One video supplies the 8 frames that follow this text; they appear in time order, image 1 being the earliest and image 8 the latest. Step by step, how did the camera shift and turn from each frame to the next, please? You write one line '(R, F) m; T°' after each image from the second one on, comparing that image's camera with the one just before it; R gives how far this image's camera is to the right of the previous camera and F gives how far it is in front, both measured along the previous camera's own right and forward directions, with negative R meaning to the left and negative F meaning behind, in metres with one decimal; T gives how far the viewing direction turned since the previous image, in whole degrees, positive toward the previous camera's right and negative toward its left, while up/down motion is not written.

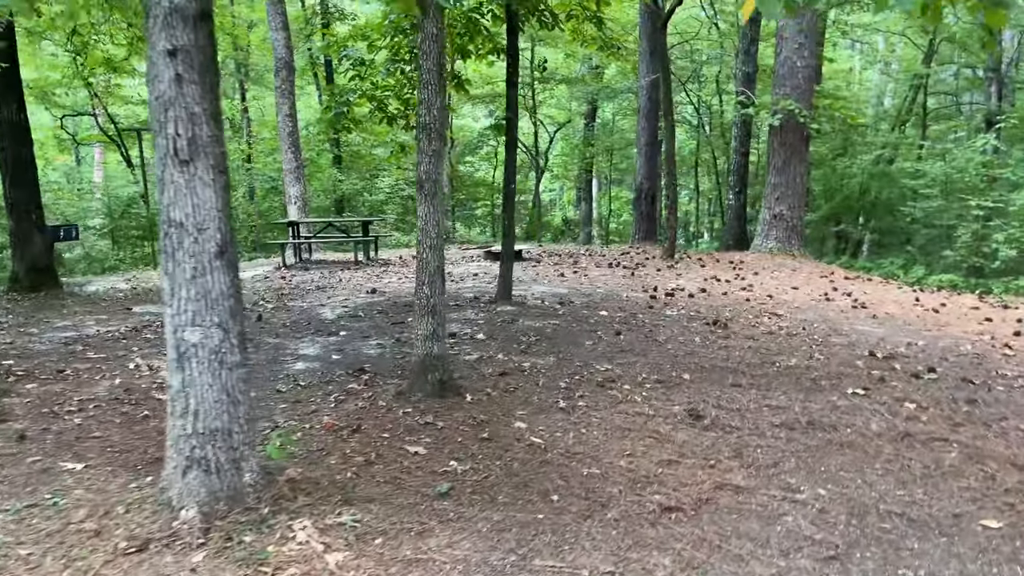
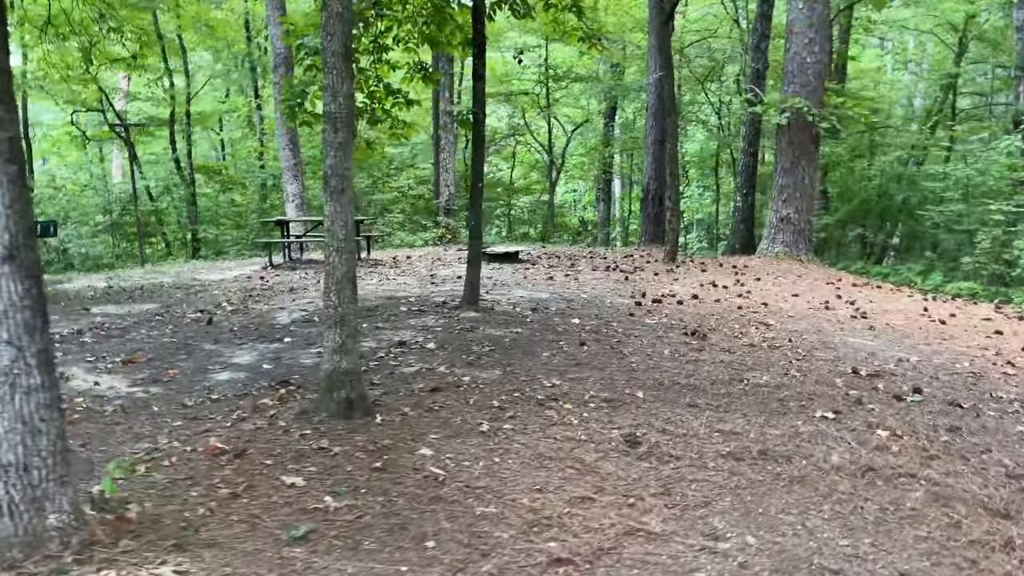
(+0.5, +0.4) m; -2°
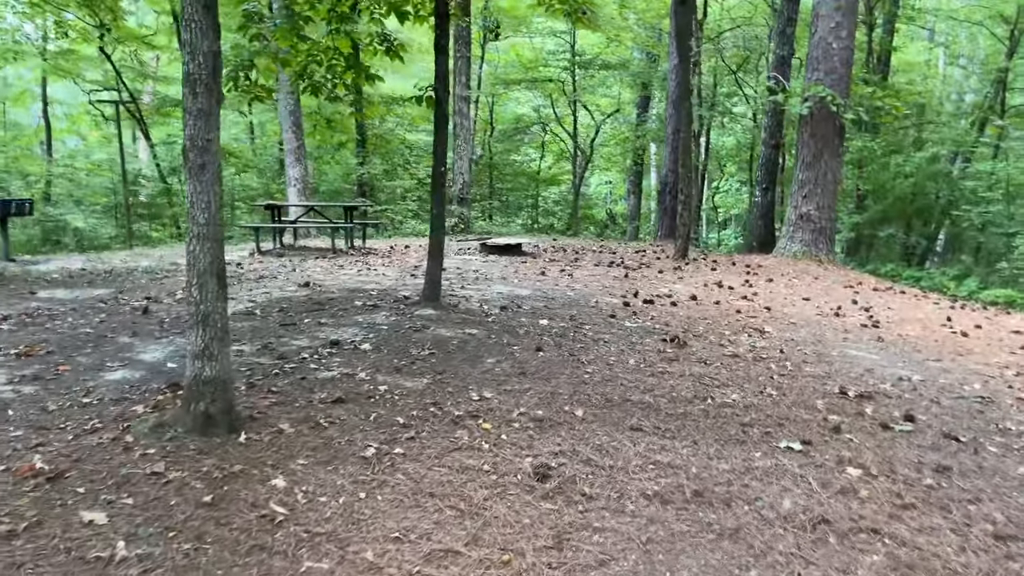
(+0.5, +0.6) m; -3°
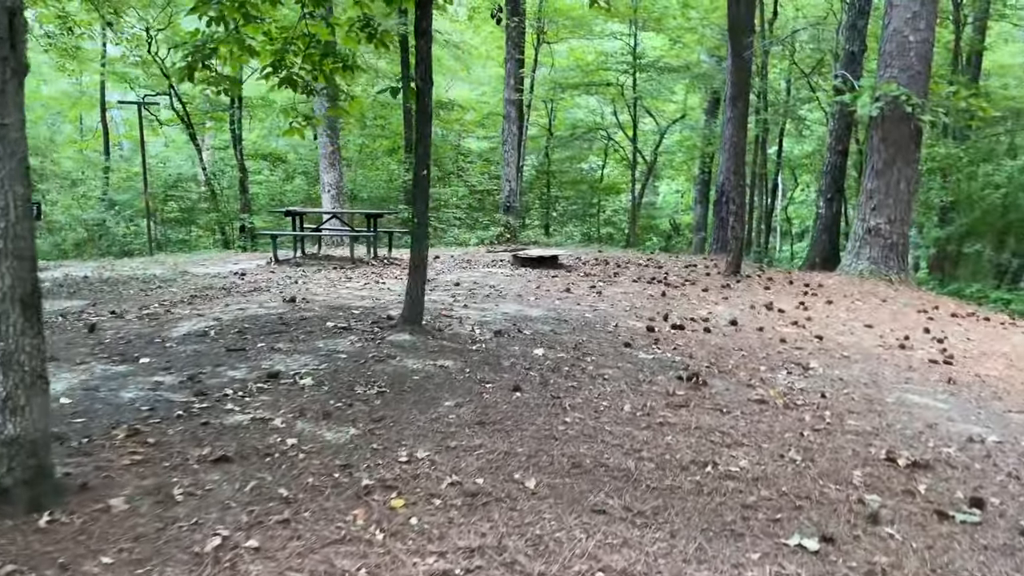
(+0.5, +0.9) m; -5°
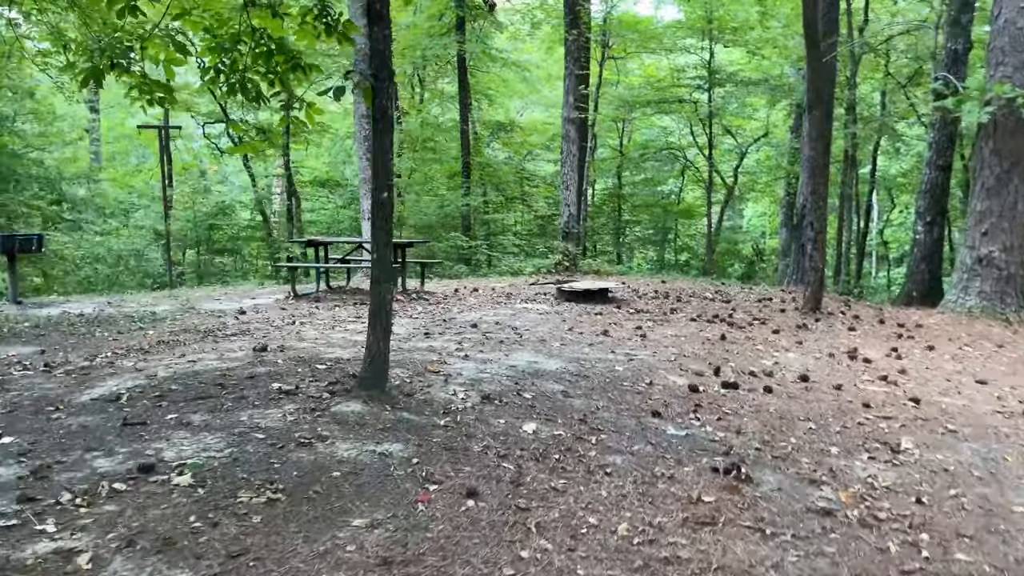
(+0.5, +1.2) m; -6°
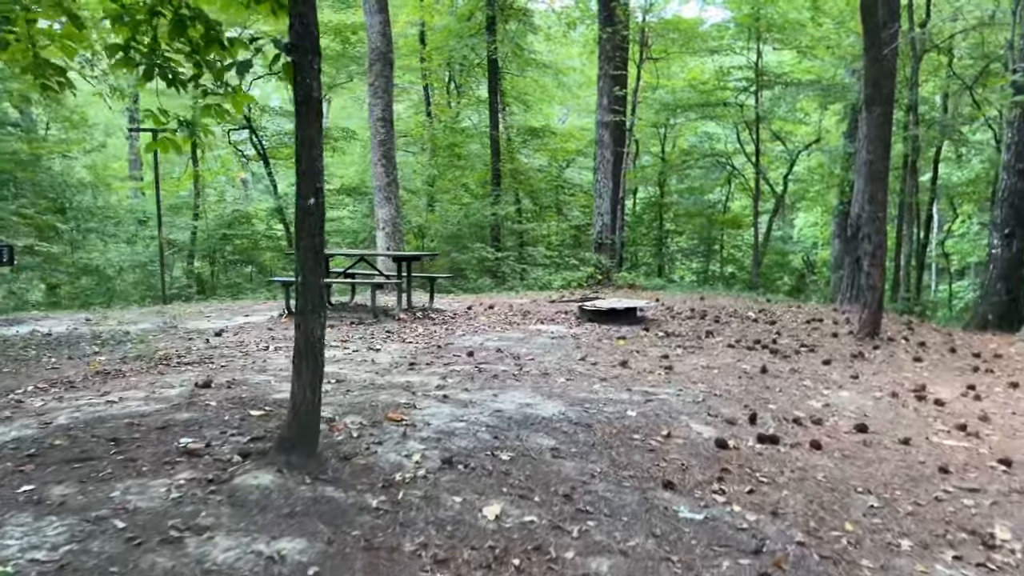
(+0.3, +1.0) m; -3°
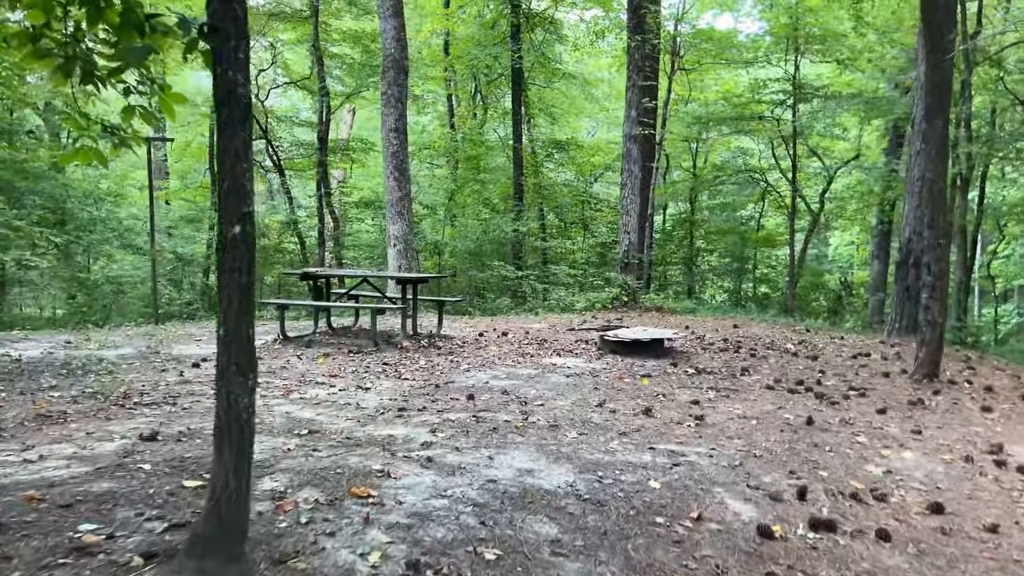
(+0.1, +0.8) m; -2°
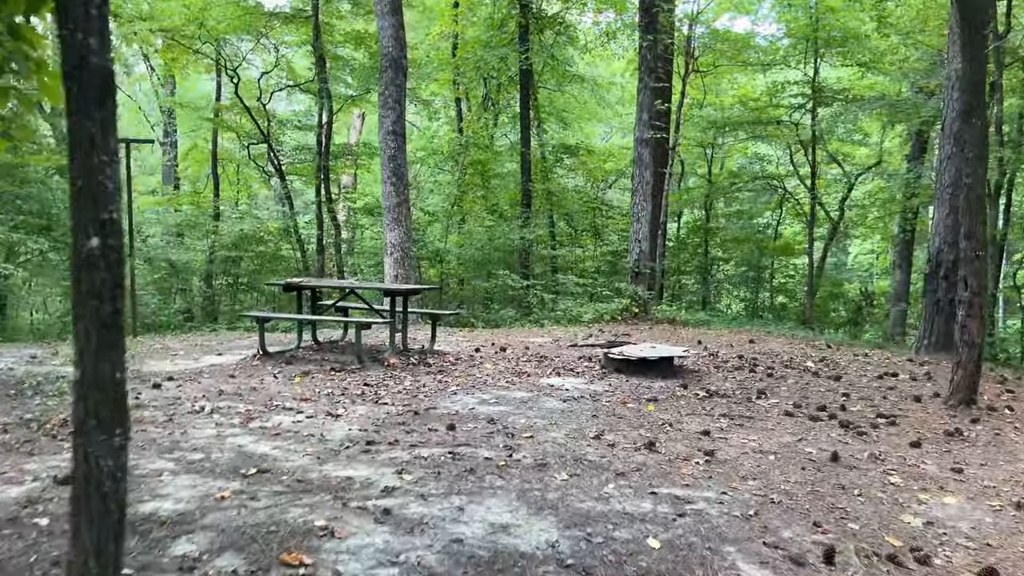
(+0.2, +0.6) m; -1°
